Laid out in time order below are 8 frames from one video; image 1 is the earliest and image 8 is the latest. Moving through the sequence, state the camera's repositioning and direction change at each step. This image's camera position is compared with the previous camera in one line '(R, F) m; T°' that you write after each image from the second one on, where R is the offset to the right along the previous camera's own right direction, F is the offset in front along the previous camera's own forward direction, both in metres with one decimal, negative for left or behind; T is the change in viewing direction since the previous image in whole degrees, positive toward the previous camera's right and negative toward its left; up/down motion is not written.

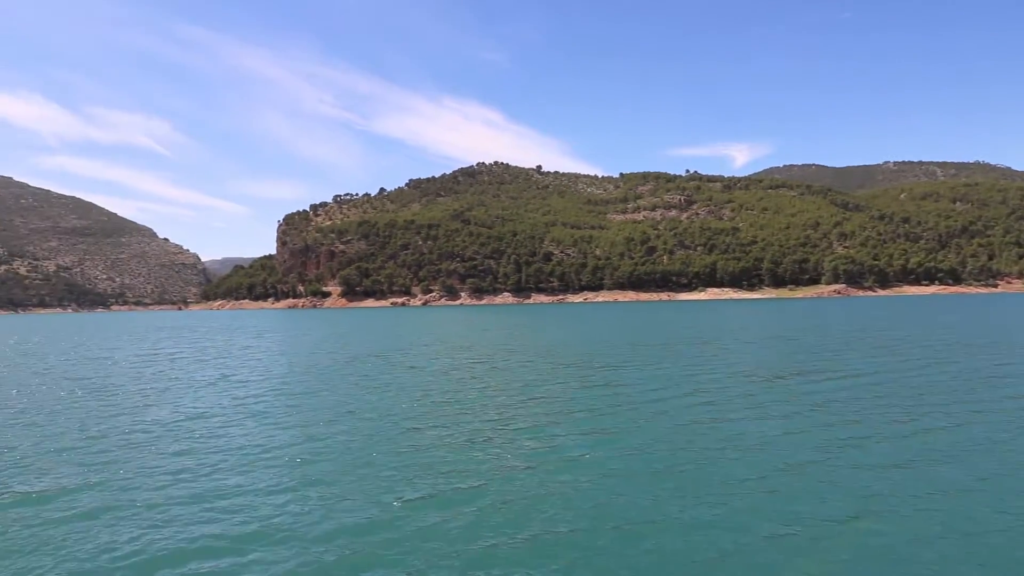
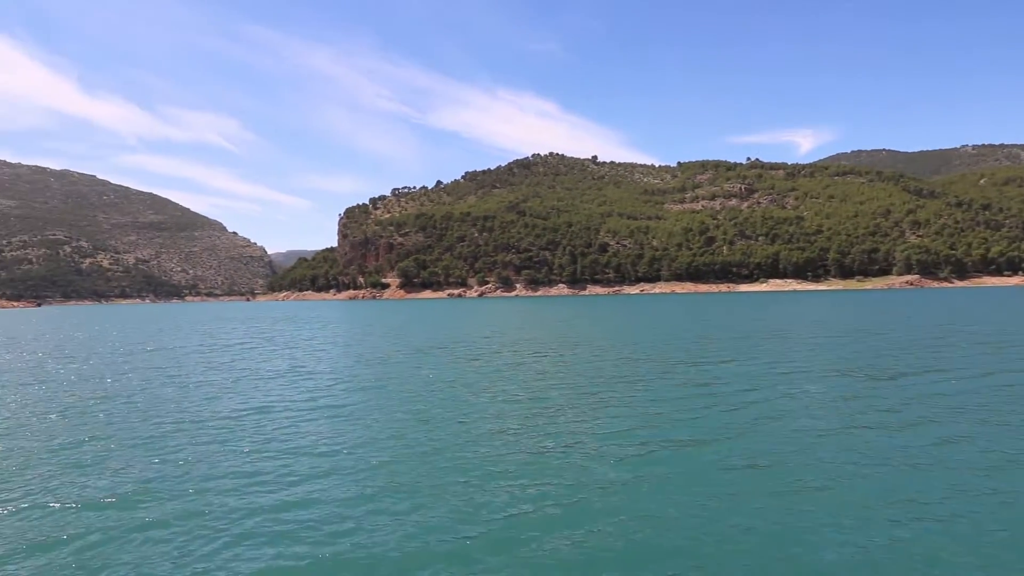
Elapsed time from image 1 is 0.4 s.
(+0.3, -0.3) m; -5°
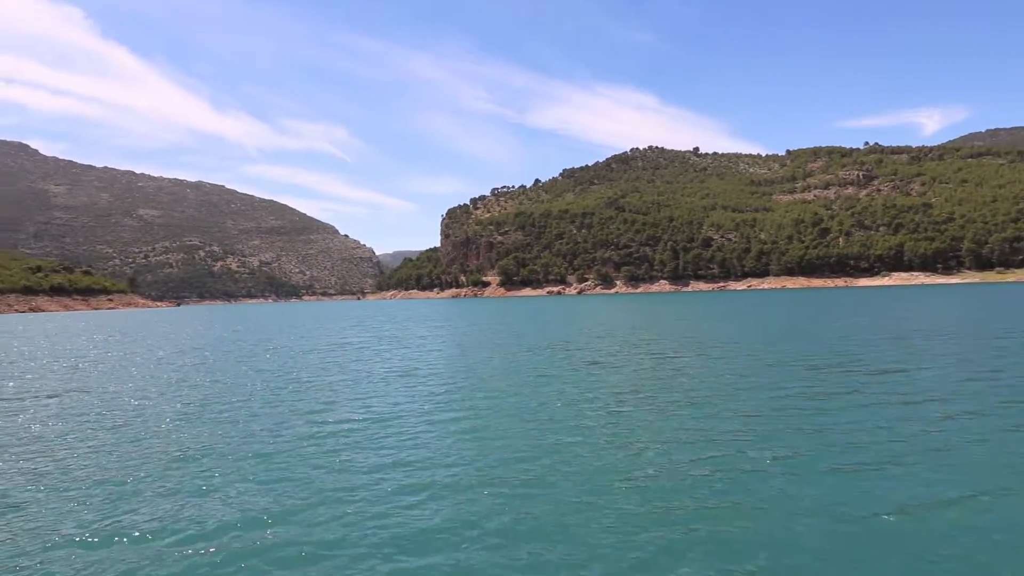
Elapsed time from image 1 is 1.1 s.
(+0.6, +0.7) m; -9°
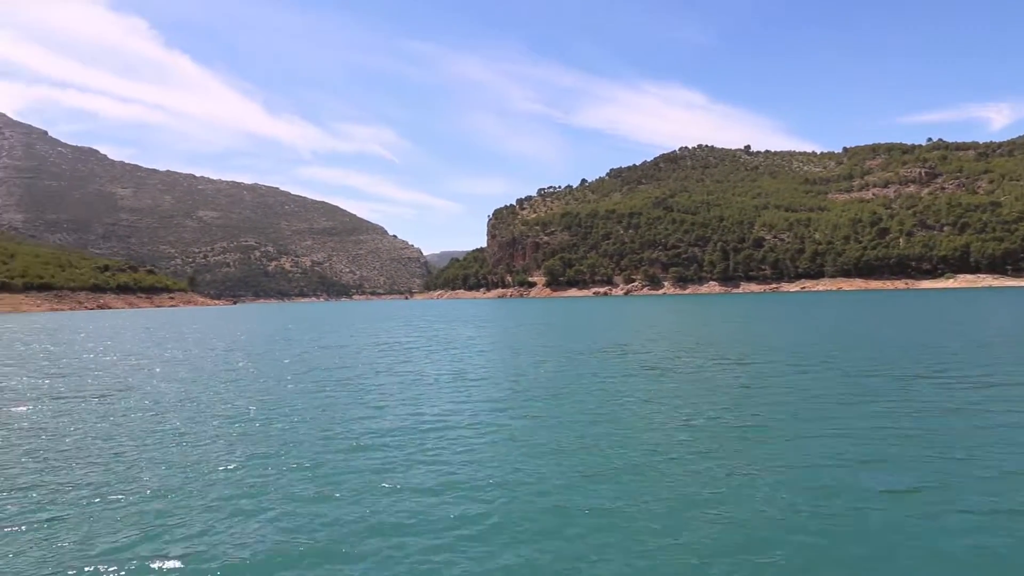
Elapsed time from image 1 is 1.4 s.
(+0.1, +0.6) m; -4°
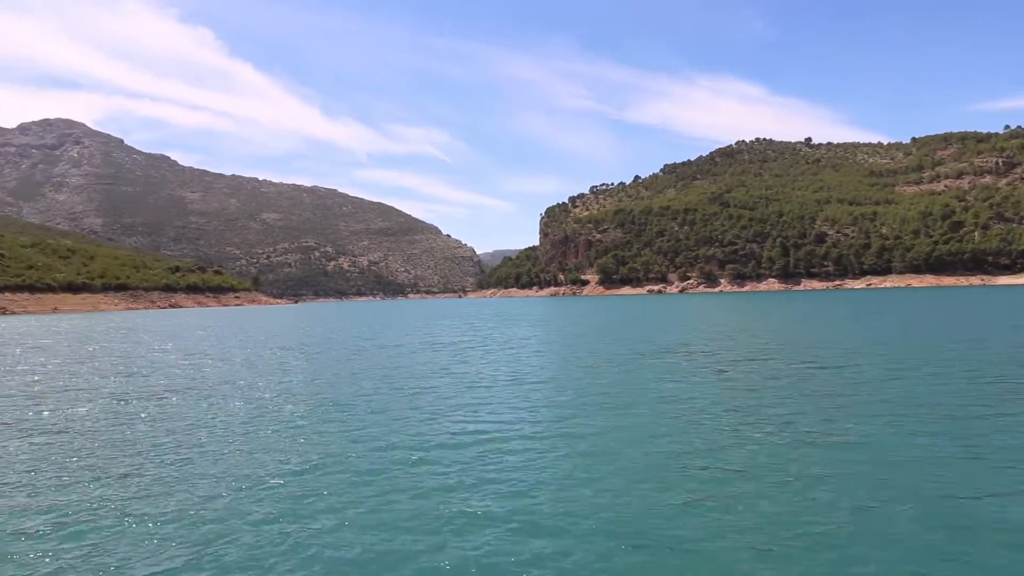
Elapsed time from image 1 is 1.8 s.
(+0.1, +0.5) m; -5°
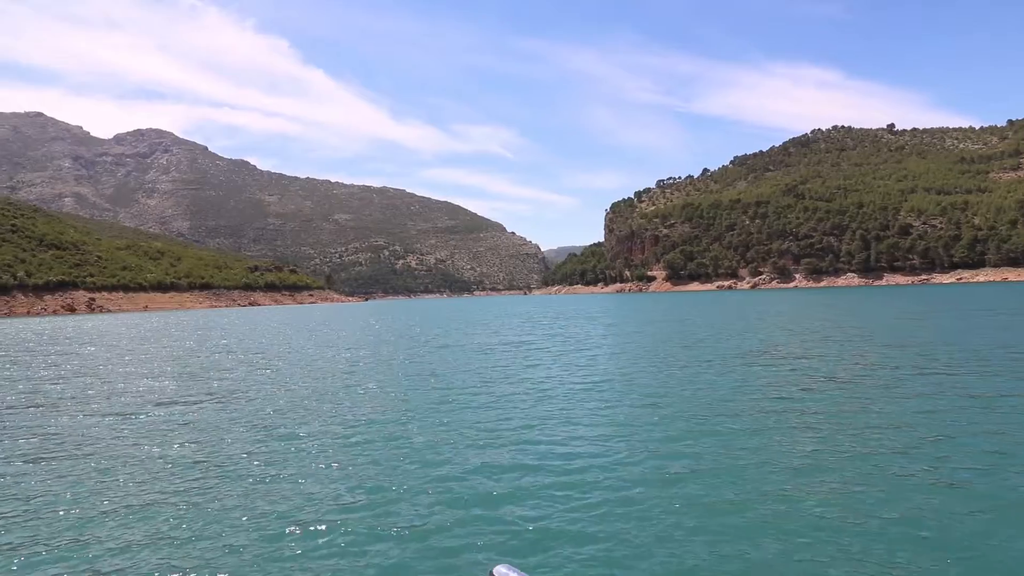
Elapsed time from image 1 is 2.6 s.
(+0.1, +1.0) m; -6°
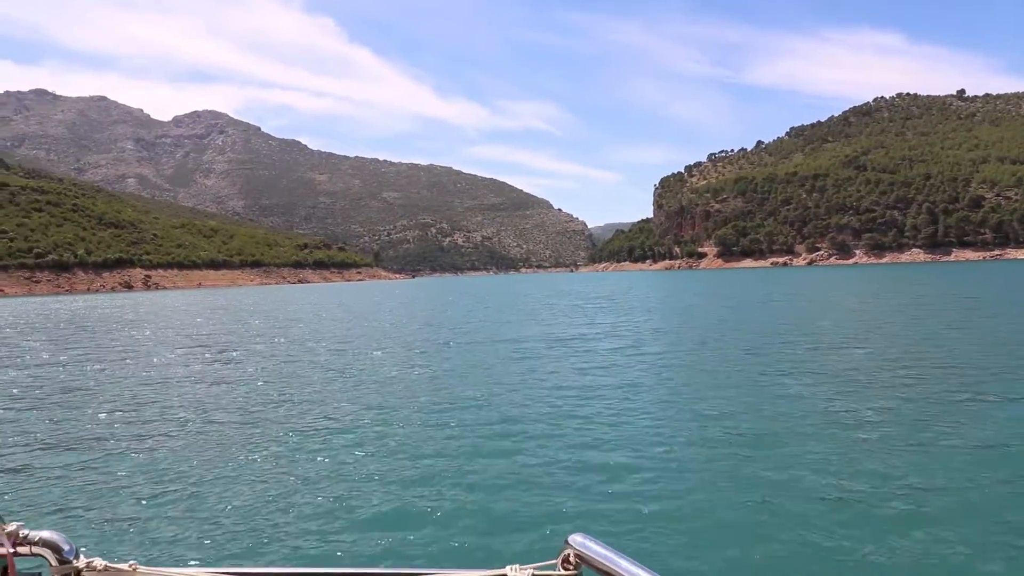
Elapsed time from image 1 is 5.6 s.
(-0.2, +1.2) m; -4°
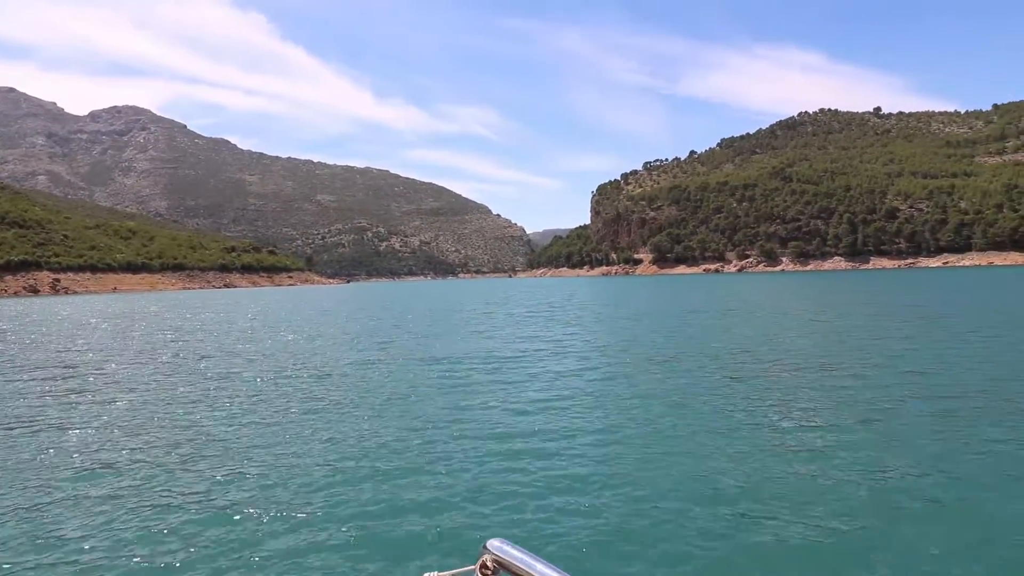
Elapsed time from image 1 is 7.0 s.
(0.0, +1.0) m; +5°
